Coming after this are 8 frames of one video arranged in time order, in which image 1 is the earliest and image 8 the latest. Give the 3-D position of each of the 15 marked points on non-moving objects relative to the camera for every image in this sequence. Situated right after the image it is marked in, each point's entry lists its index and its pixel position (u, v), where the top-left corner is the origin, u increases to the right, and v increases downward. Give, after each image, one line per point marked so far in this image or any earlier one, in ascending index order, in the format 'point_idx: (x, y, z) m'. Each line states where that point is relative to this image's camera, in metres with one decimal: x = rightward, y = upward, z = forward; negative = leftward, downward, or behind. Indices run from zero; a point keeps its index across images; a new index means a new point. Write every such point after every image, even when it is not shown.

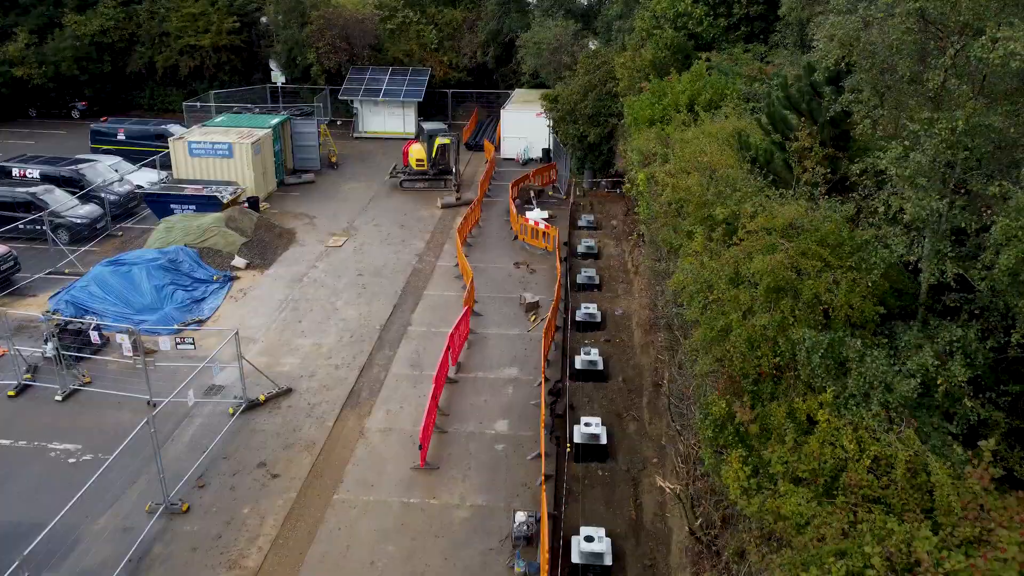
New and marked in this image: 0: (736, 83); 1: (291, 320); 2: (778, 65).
0: (+6.1, +5.6, +18.0) m
1: (-6.2, -0.9, +18.8) m
2: (+7.4, +6.2, +18.5) m
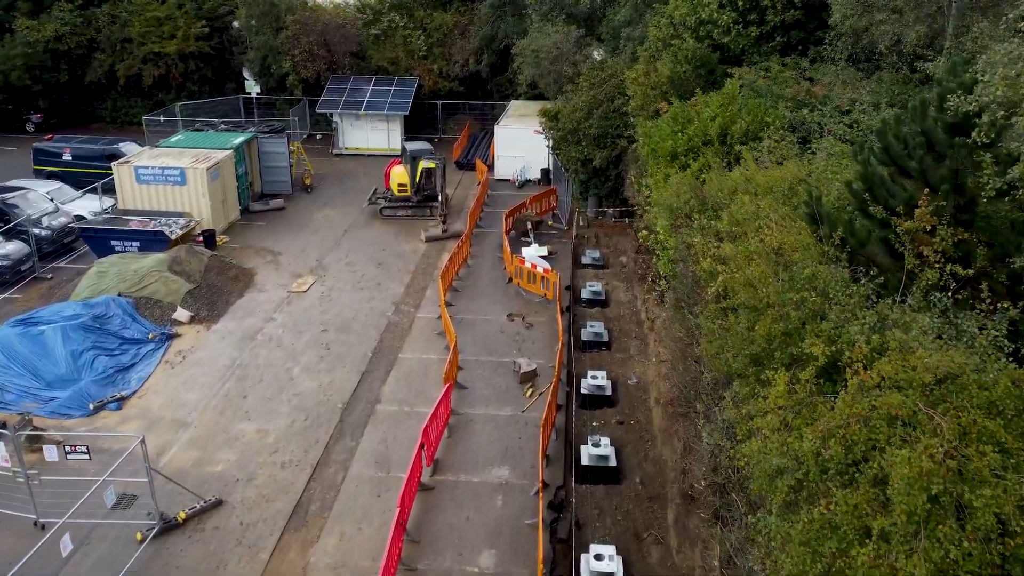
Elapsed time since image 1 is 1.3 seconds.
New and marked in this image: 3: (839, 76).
0: (+5.9, +4.0, +14.7) m
1: (-6.4, -2.5, +15.5) m
2: (+7.2, +4.7, +15.2) m
3: (+7.5, +4.9, +15.3) m
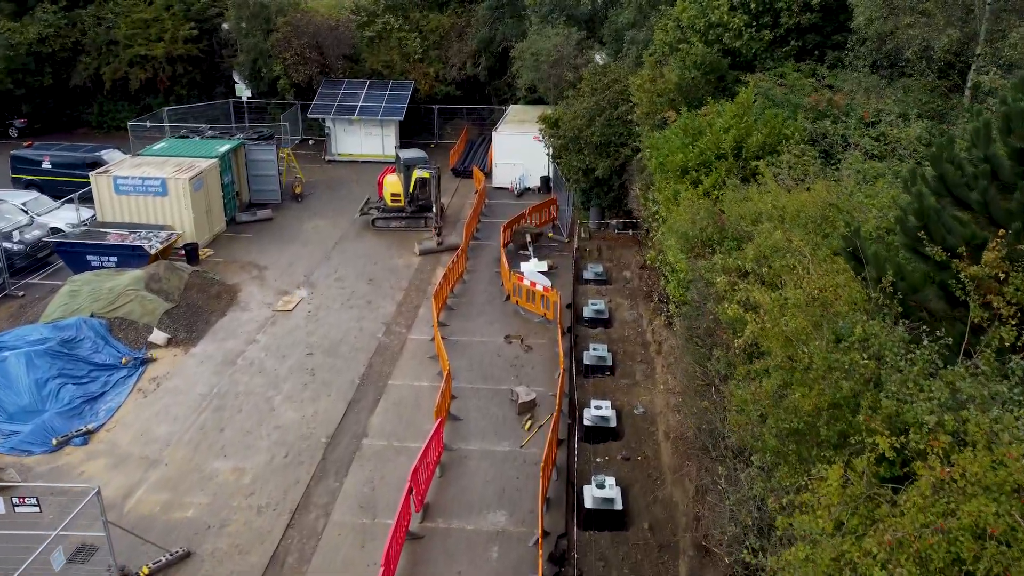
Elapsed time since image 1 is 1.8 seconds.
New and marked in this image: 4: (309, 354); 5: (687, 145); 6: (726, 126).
0: (+5.8, +3.5, +13.6) m
1: (-6.5, -3.0, +14.3) m
2: (+7.2, +4.1, +14.1) m
3: (+7.5, +4.4, +14.2) m
4: (-5.2, -1.7, +16.9) m
5: (+3.7, +3.0, +13.8) m
6: (+4.4, +3.3, +13.7) m
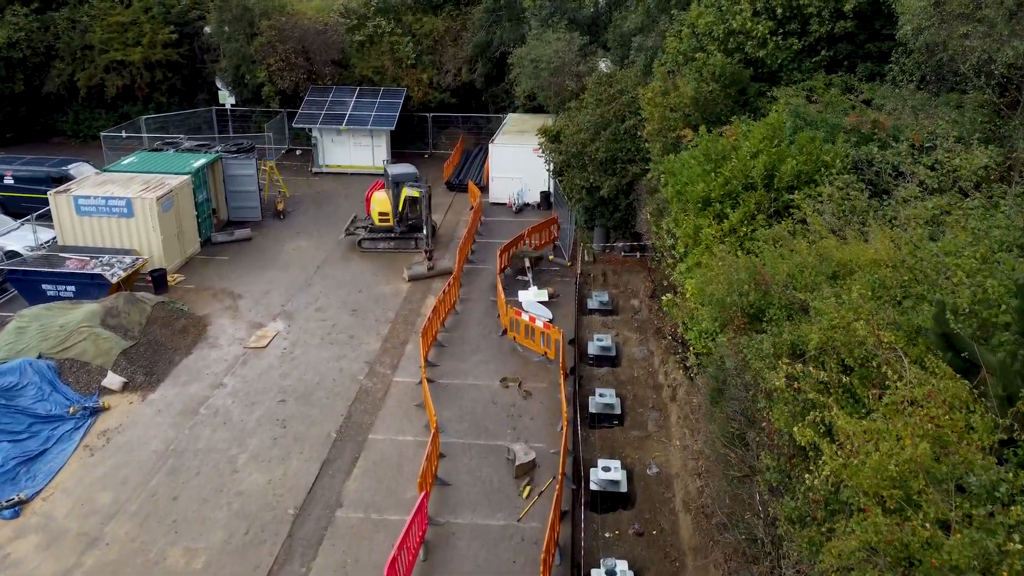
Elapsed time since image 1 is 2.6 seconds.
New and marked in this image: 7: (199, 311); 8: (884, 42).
0: (+5.8, +2.6, +11.8) m
1: (-6.6, -3.9, +12.5) m
2: (+7.1, +3.2, +12.3) m
3: (+7.4, +3.5, +12.4) m
4: (-5.3, -2.6, +15.1) m
5: (+3.6, +2.1, +12.0) m
6: (+4.4, +2.4, +11.9) m
7: (-8.8, -0.6, +18.7) m
8: (+8.6, +5.6, +15.2) m
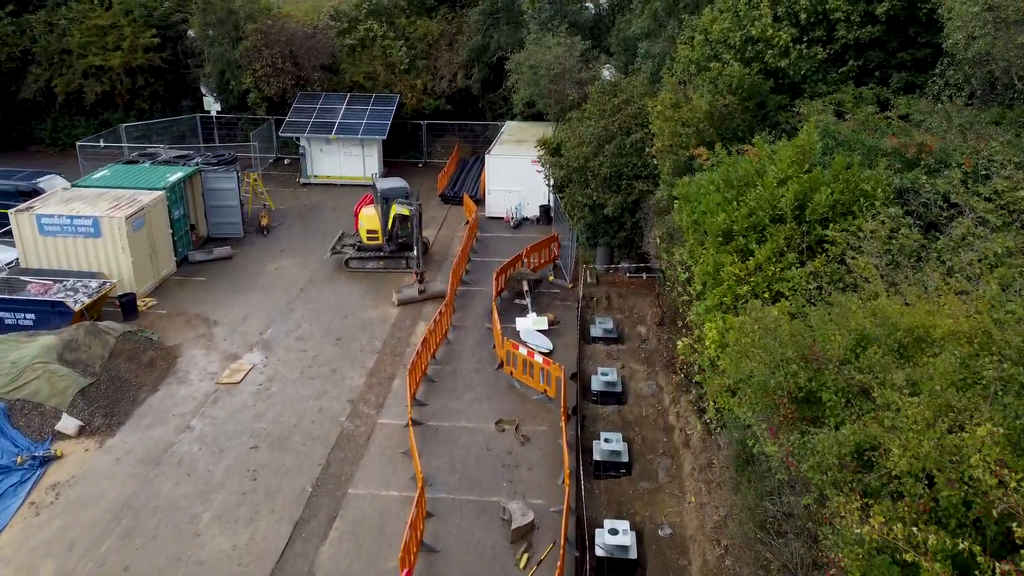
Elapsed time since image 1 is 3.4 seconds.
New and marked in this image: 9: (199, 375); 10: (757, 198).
0: (+5.7, +1.9, +10.3) m
1: (-6.7, -4.6, +11.1) m
2: (+7.0, +2.5, +10.8) m
3: (+7.3, +2.8, +10.9) m
4: (-5.3, -3.3, +13.7) m
5: (+3.5, +1.4, +10.6) m
6: (+4.3, +1.7, +10.4) m
7: (-8.9, -1.4, +17.2) m
8: (+8.5, +4.9, +13.8) m
9: (-7.5, -2.1, +16.0) m
10: (+3.8, +1.4, +10.4) m
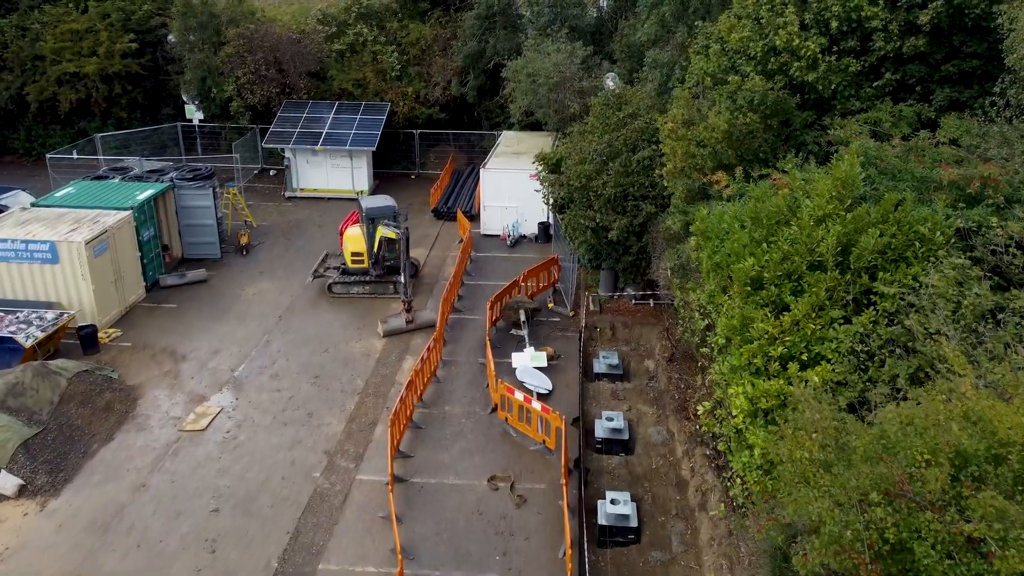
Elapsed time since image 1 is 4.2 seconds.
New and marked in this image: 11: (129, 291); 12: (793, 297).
0: (+5.6, +1.1, +8.8) m
1: (-6.8, -5.4, +9.5) m
2: (+6.9, +1.8, +9.3) m
3: (+7.2, +2.0, +9.4) m
4: (-5.4, -4.1, +12.1) m
5: (+3.4, +0.6, +9.0) m
6: (+4.2, +1.0, +8.9) m
7: (-9.0, -2.1, +15.7) m
8: (+8.4, +4.2, +12.2) m
9: (-7.6, -2.9, +14.4) m
10: (+3.7, +0.6, +8.9) m
11: (-10.7, -0.1, +18.5) m
12: (+3.6, -0.1, +8.6) m
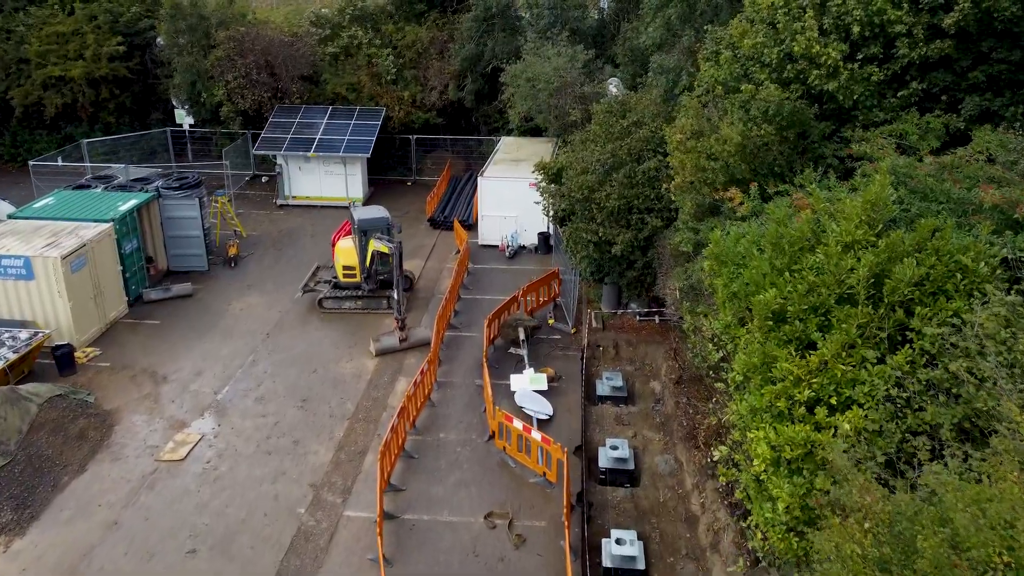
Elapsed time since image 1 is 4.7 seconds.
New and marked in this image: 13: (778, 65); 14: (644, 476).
0: (+5.6, +0.7, +8.0) m
1: (-6.8, -5.8, +8.7) m
2: (+6.9, +1.4, +8.5) m
3: (+7.2, +1.6, +8.6) m
4: (-5.5, -4.5, +11.3) m
5: (+3.4, +0.2, +8.2) m
6: (+4.1, +0.5, +8.1) m
7: (-9.0, -2.6, +14.9) m
8: (+8.3, +3.8, +11.4) m
9: (-7.7, -3.3, +13.6) m
10: (+3.7, +0.2, +8.0) m
11: (-10.7, -0.5, +17.7) m
12: (+3.6, -0.5, +7.8) m
13: (+4.7, +4.0, +11.8) m
14: (+2.7, -3.8, +13.3) m
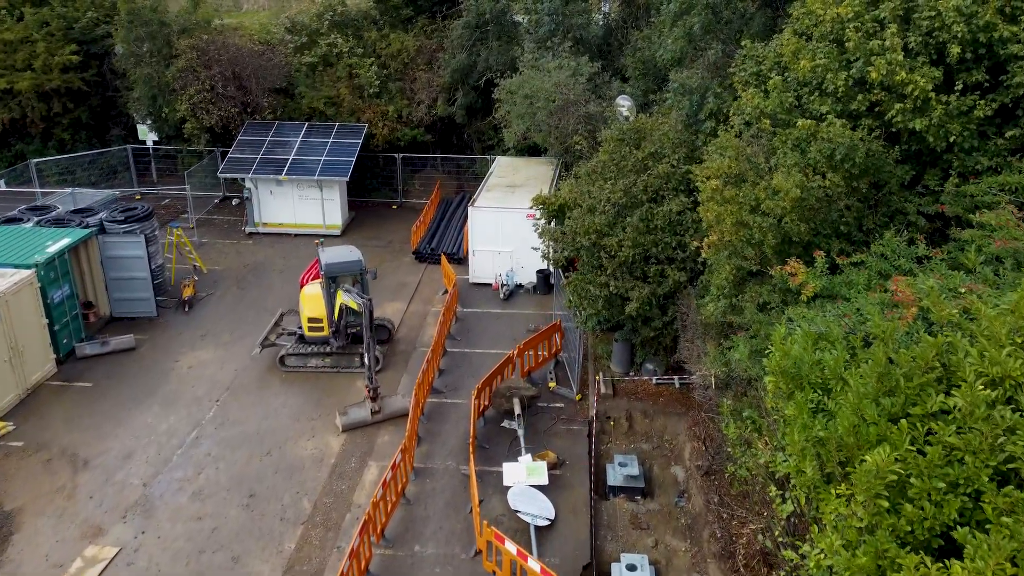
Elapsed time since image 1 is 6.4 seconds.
0: (+5.4, -0.6, +5.3) m
1: (-6.9, -7.1, +6.0) m
2: (+6.7, +0.1, +5.8) m
3: (+7.0, +0.3, +5.9) m
4: (-5.6, -5.8, +8.6) m
5: (+3.3, -1.1, +5.5) m
6: (+4.0, -0.8, +5.4) m
7: (-9.2, -3.9, +12.2) m
8: (+8.2, +2.4, +8.7) m
9: (-7.8, -4.6, +10.9) m
10: (+3.6, -1.1, +5.3) m
11: (-10.9, -1.8, +15.0) m
12: (+3.5, -1.8, +5.1) m
13: (+4.6, +2.7, +9.1) m
14: (+2.5, -5.1, +10.6) m
